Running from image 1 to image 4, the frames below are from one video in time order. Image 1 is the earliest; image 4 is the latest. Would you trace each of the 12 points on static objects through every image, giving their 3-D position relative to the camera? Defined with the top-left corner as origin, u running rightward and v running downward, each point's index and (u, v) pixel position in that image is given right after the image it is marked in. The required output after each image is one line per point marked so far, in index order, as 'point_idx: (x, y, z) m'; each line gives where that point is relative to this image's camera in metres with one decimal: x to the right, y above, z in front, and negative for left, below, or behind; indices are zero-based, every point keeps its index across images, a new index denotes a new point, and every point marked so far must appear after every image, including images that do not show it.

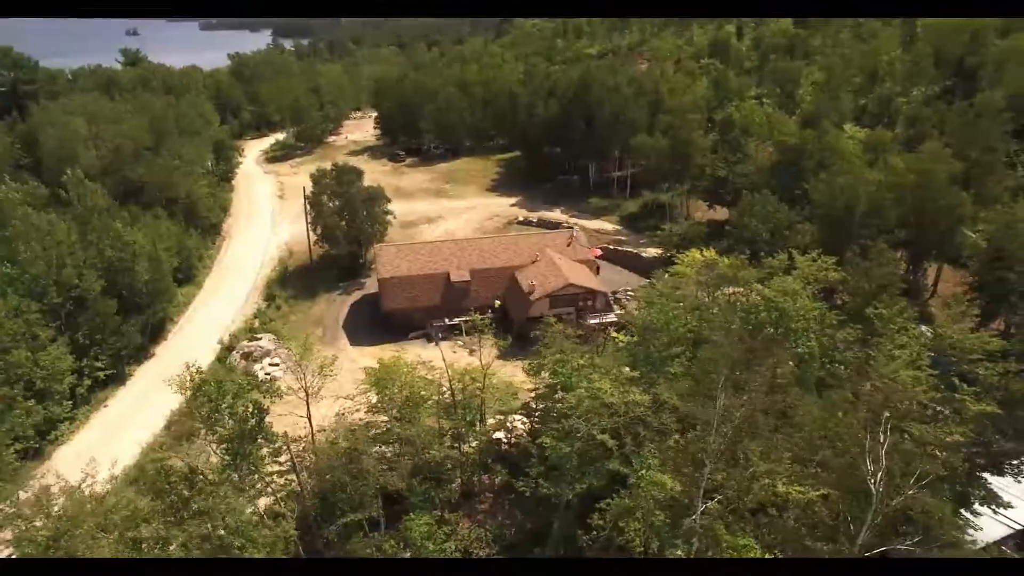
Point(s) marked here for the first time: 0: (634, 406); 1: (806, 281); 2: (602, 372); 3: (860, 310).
0: (+2.5, -2.3, +11.1) m
1: (+6.9, +0.2, +13.9) m
2: (+2.0, -2.0, +12.5) m
3: (+8.4, -0.5, +13.5) m
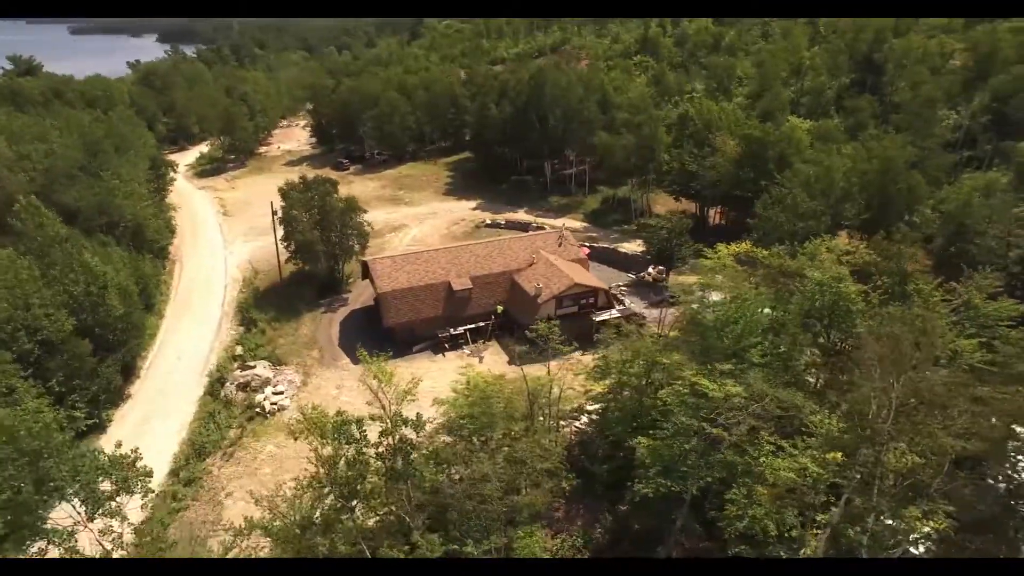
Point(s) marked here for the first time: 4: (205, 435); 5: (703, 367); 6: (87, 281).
0: (+4.6, -2.2, +11.6) m
1: (+8.4, +0.6, +15.0) m
2: (+3.9, -1.9, +12.9) m
3: (+10.0, 0.0, +14.8) m
4: (-10.2, -4.9, +19.1) m
5: (+4.3, -1.8, +12.9) m
6: (-14.6, +0.3, +20.0) m
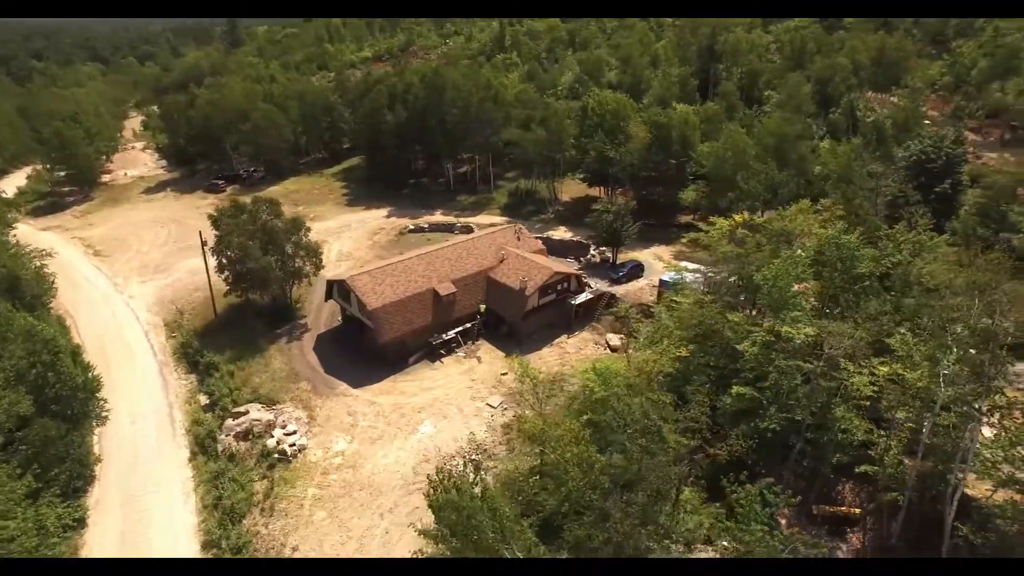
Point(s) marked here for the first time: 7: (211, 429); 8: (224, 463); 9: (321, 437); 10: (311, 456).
0: (+7.4, -1.2, +13.9) m
1: (+9.6, +2.1, +18.2) m
2: (+6.3, -1.0, +15.0) m
3: (+11.2, +1.7, +18.5) m
4: (-8.4, -6.1, +17.0) m
5: (+6.7, -0.8, +15.1) m
6: (-13.6, -1.7, +16.4) m
7: (-10.1, -4.8, +19.5) m
8: (-9.0, -5.5, +18.1) m
9: (-6.3, -4.9, +19.2) m
10: (-6.4, -5.3, +18.4) m
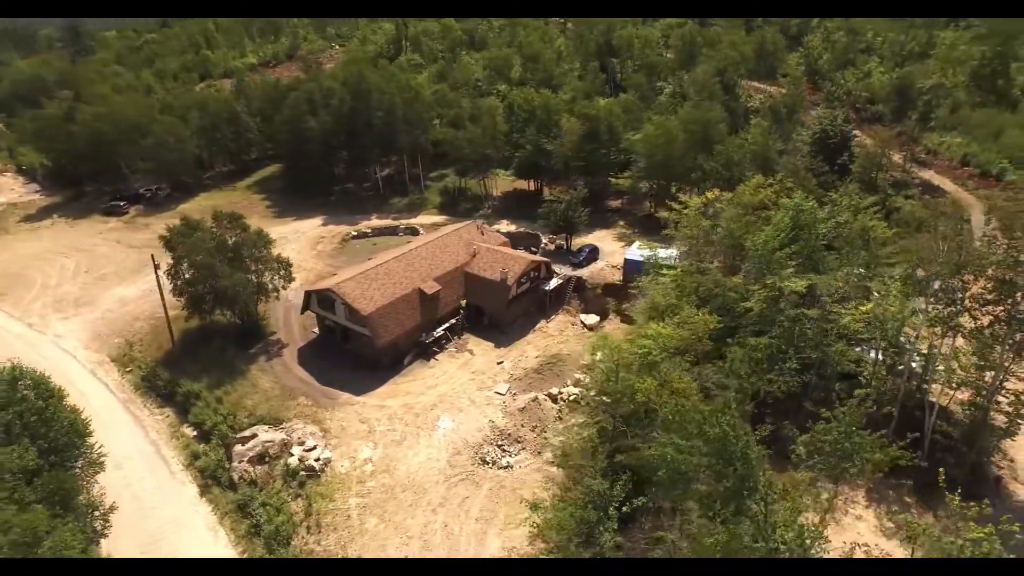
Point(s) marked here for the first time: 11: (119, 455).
0: (+8.5, +0.1, +16.4) m
1: (+9.5, +3.5, +20.9) m
2: (+7.3, +0.1, +17.2) m
3: (+11.0, +3.3, +21.6) m
4: (-6.9, -6.5, +16.2) m
5: (+7.6, +0.3, +17.3) m
6: (-12.3, -2.7, +14.5) m
7: (-9.3, -5.4, +18.3) m
8: (-7.8, -6.0, +17.2) m
9: (-5.5, -5.2, +18.7) m
10: (-5.4, -5.6, +18.0) m
11: (-12.9, -5.3, +18.9) m
